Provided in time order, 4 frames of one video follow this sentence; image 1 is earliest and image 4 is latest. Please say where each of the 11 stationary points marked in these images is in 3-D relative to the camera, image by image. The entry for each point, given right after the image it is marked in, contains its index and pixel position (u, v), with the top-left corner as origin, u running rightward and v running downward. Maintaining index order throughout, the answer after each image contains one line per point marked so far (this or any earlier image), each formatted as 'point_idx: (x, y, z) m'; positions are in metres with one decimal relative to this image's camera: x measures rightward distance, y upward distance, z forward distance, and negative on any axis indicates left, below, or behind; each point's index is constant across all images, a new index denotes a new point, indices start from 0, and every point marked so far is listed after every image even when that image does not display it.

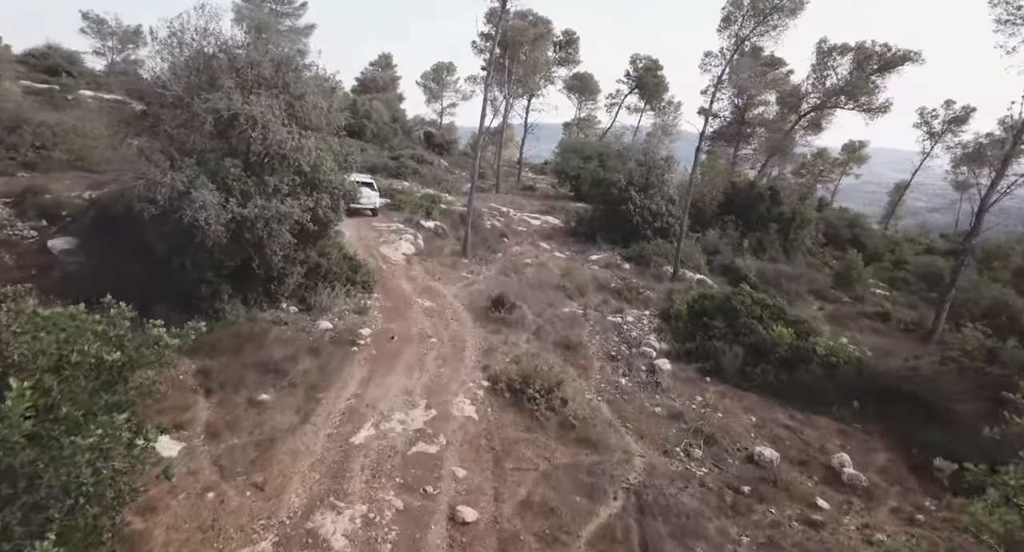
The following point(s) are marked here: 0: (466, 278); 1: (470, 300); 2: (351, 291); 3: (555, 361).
0: (-1.5, -0.1, +19.2) m
1: (-1.2, -0.7, +16.7) m
2: (-4.3, -0.4, +15.2) m
3: (+1.0, -2.0, +13.3) m
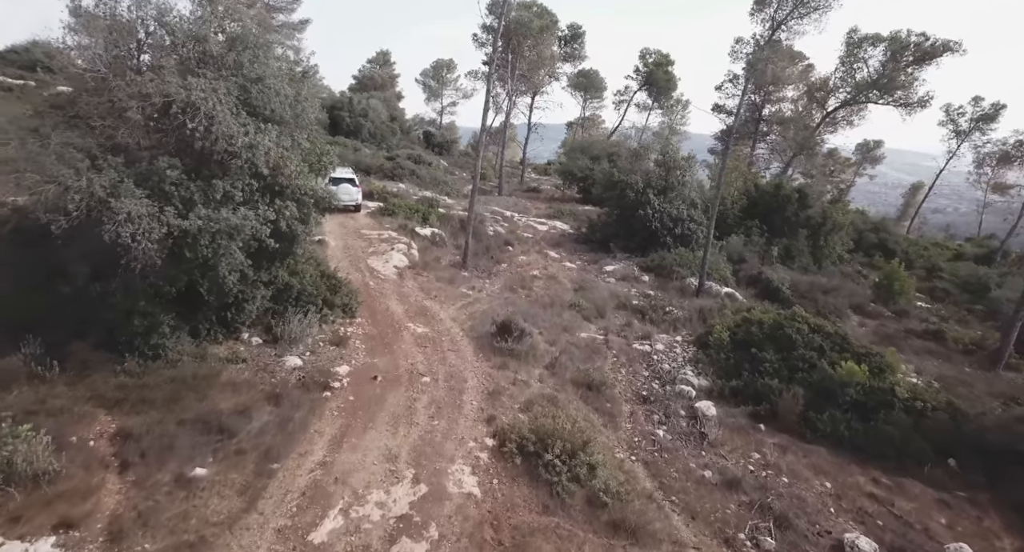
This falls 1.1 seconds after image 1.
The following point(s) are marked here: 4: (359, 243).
0: (-1.3, -0.6, +16.7) m
1: (-1.0, -1.2, +14.2) m
2: (-4.1, -0.9, +12.7) m
3: (+1.2, -2.5, +10.8) m
4: (-5.3, +1.1, +19.6) m
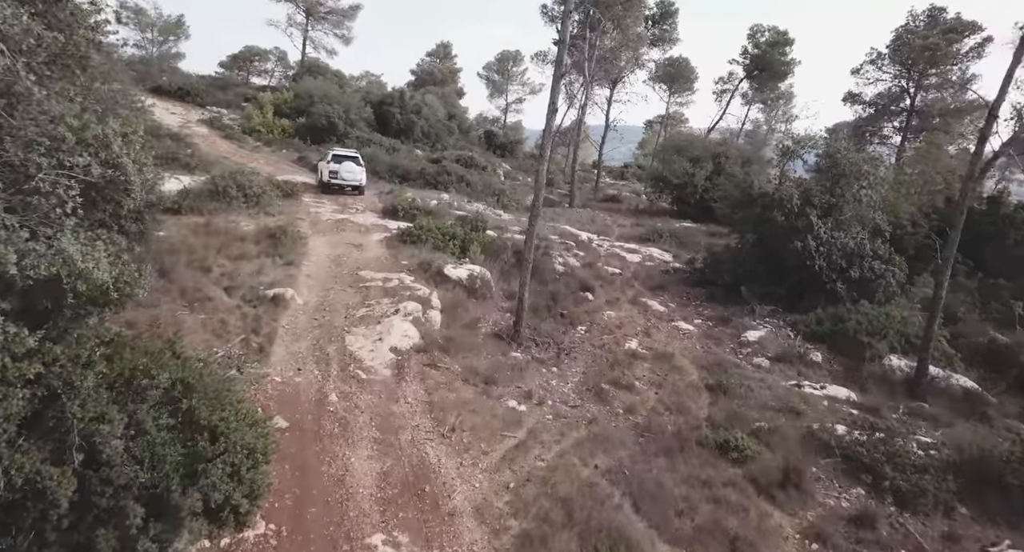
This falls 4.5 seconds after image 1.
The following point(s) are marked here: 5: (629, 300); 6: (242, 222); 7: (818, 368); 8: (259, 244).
0: (+0.1, -2.2, +8.7) m
1: (+0.1, -2.8, +6.2) m
2: (-3.2, -2.4, +5.0) m
3: (+1.9, -4.1, +2.6) m
4: (-3.5, -0.4, +12.1) m
5: (+3.4, -0.6, +16.4) m
6: (-7.1, +1.4, +15.1) m
7: (+7.0, -2.1, +13.0) m
8: (-6.1, +0.8, +13.8) m
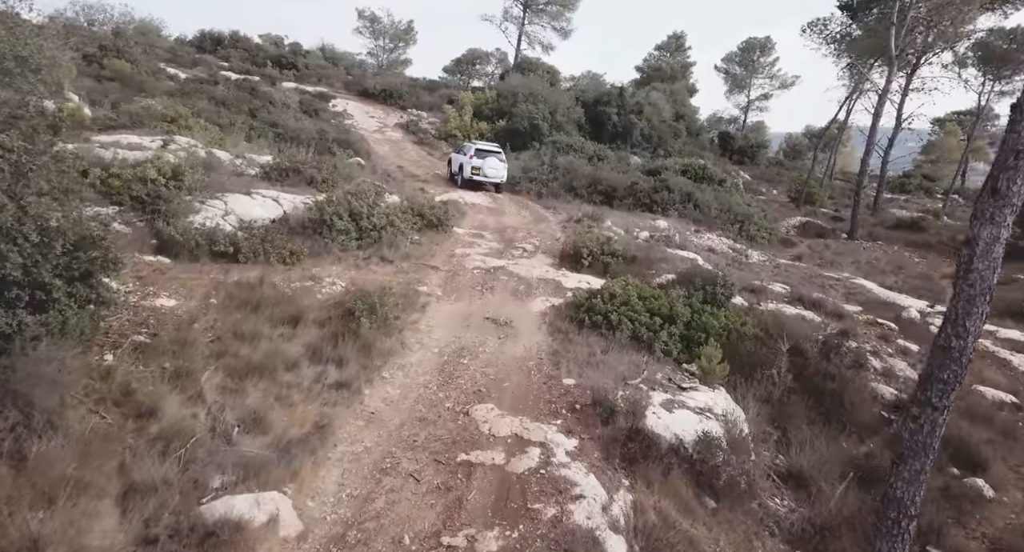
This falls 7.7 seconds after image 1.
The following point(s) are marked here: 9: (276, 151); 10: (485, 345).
0: (+1.1, -4.0, +0.8) m
1: (+0.2, -4.6, -1.6) m
2: (-3.3, -3.9, -1.5) m
3: (+0.4, -5.9, -5.6) m
4: (-0.9, -2.0, +5.2) m
5: (+7.0, -2.9, +6.8) m
6: (-3.1, 0.0, +9.3) m
7: (+9.1, -4.5, +2.3) m
8: (-2.6, -0.7, +7.8) m
9: (-6.9, +3.6, +16.7) m
10: (-0.4, -1.0, +8.4) m
